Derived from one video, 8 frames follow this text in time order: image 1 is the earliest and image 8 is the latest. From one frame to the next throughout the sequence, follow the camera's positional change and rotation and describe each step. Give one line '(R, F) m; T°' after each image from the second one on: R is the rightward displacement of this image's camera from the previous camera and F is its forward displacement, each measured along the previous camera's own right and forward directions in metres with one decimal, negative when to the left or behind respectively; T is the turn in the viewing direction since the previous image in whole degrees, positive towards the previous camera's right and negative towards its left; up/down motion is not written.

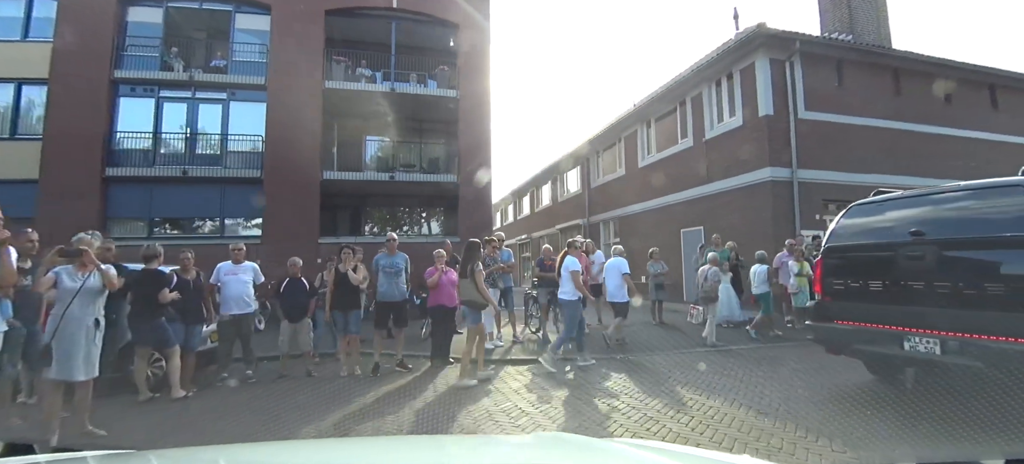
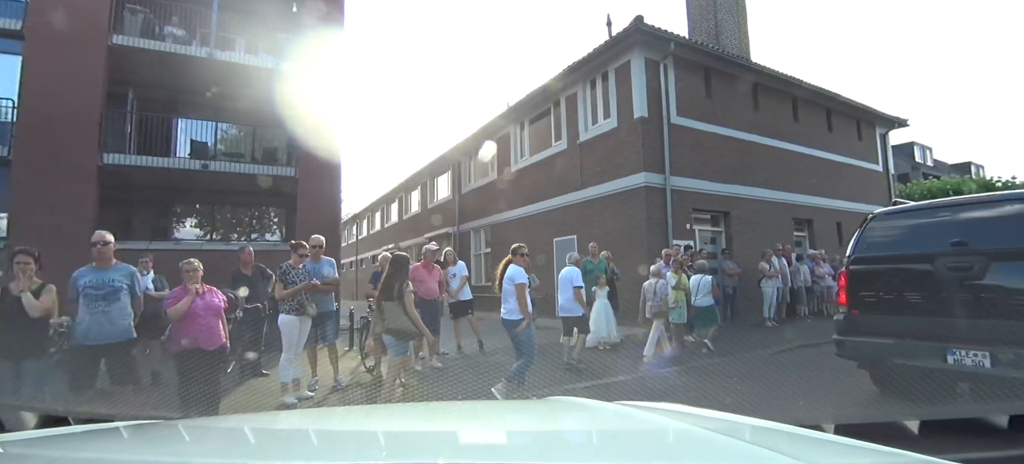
(+0.9, +2.7) m; +15°
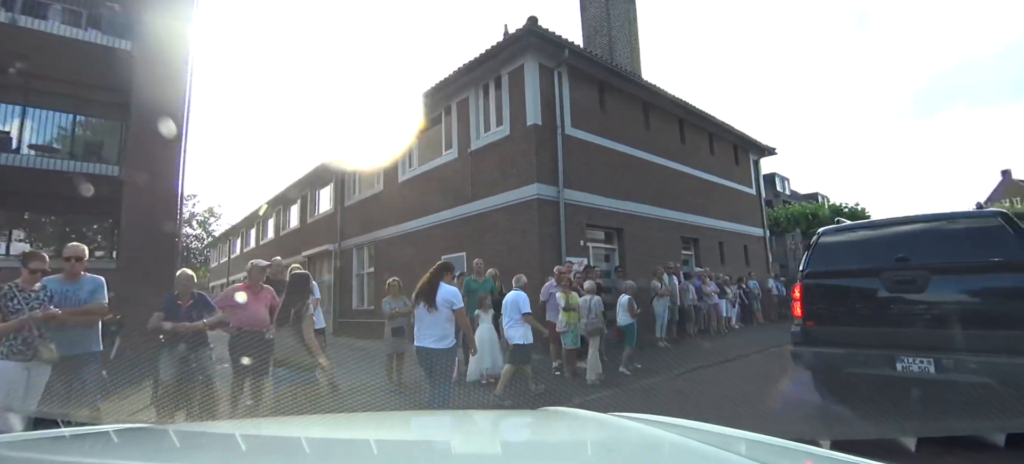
(+0.6, +1.5) m; +12°
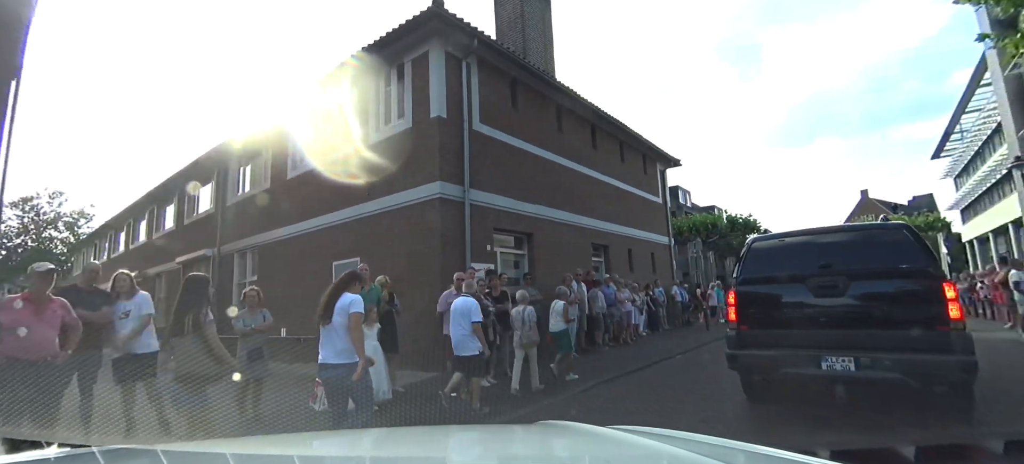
(+0.4, +1.0) m; +10°
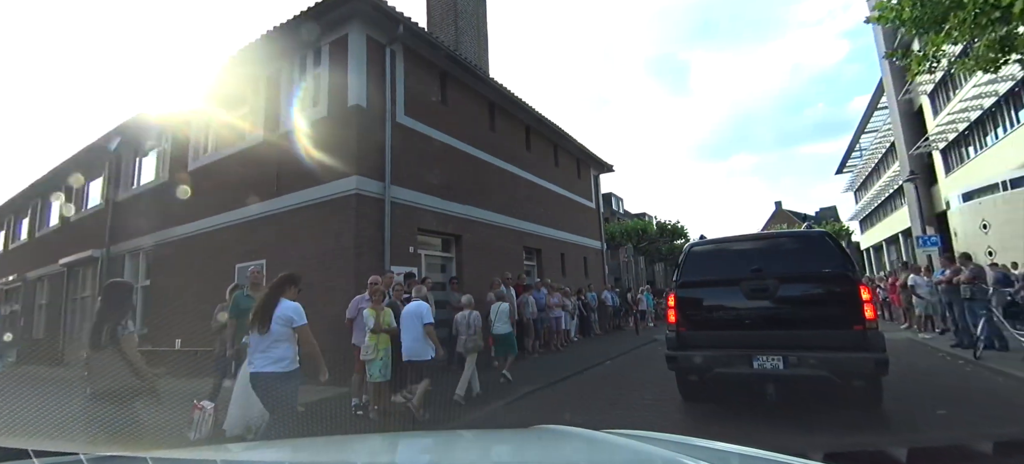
(+0.3, +0.6) m; +7°
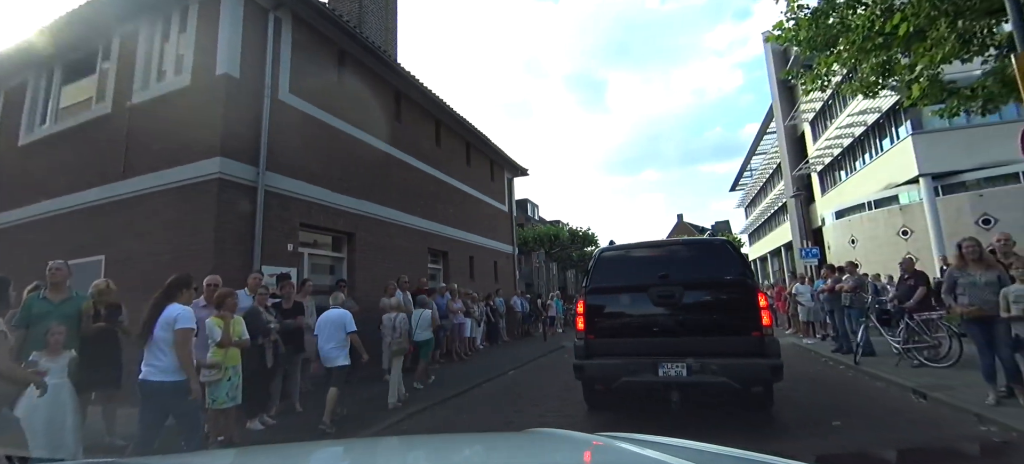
(+0.4, +0.8) m; +10°
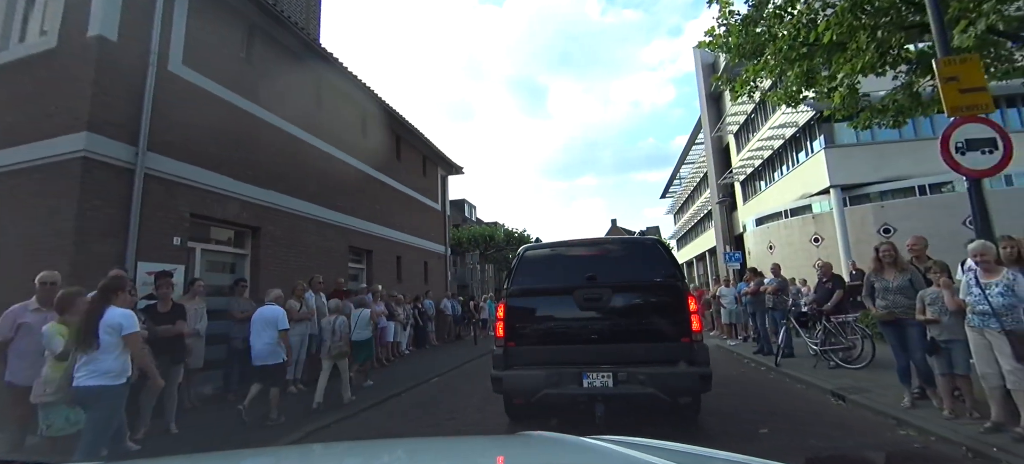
(+0.2, +0.5) m; +7°
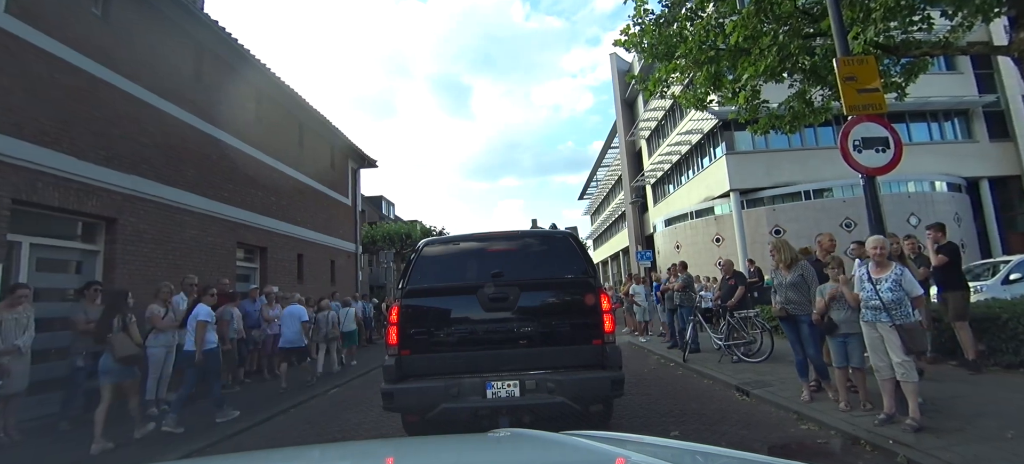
(+0.2, +0.5) m; +10°
